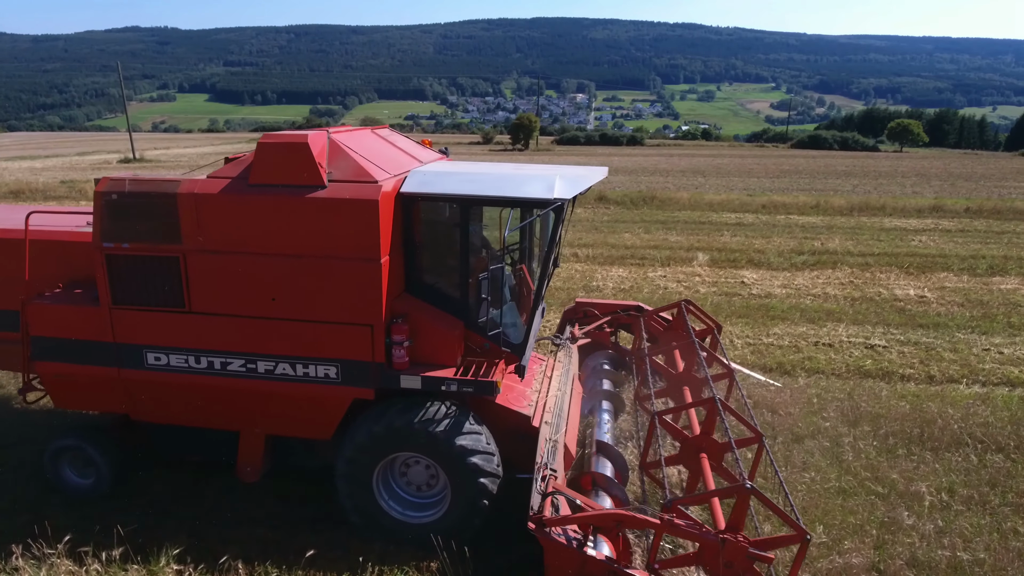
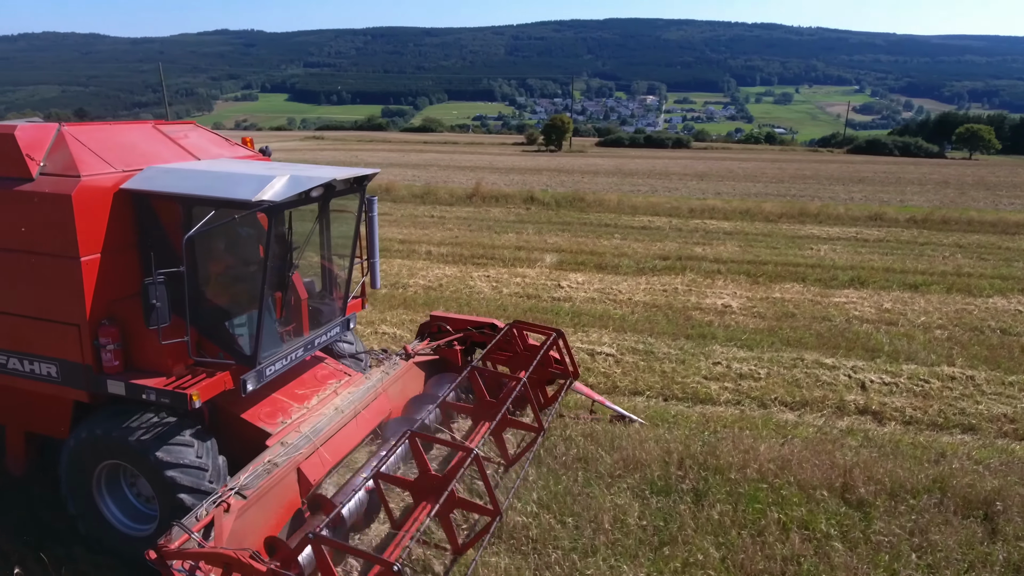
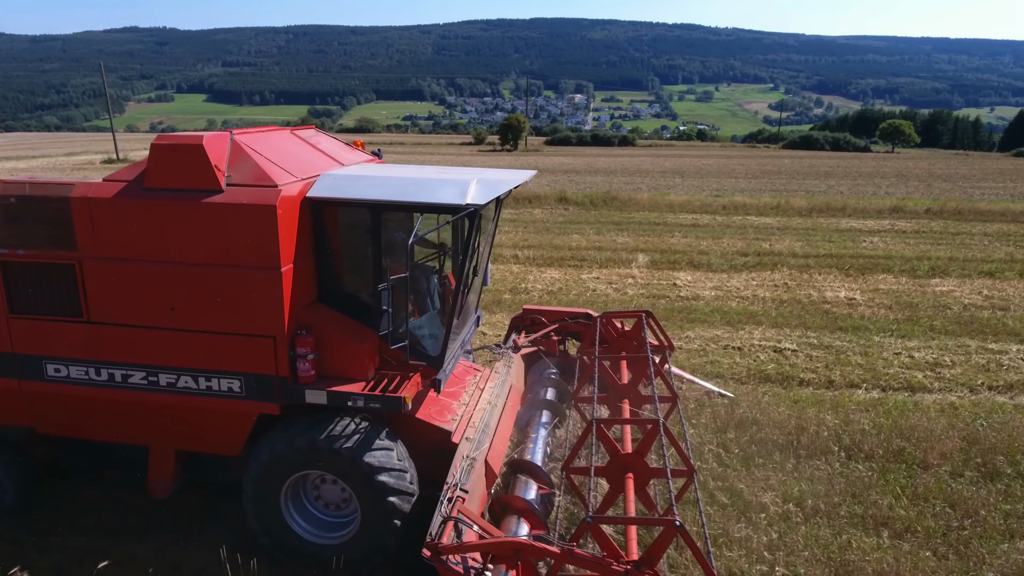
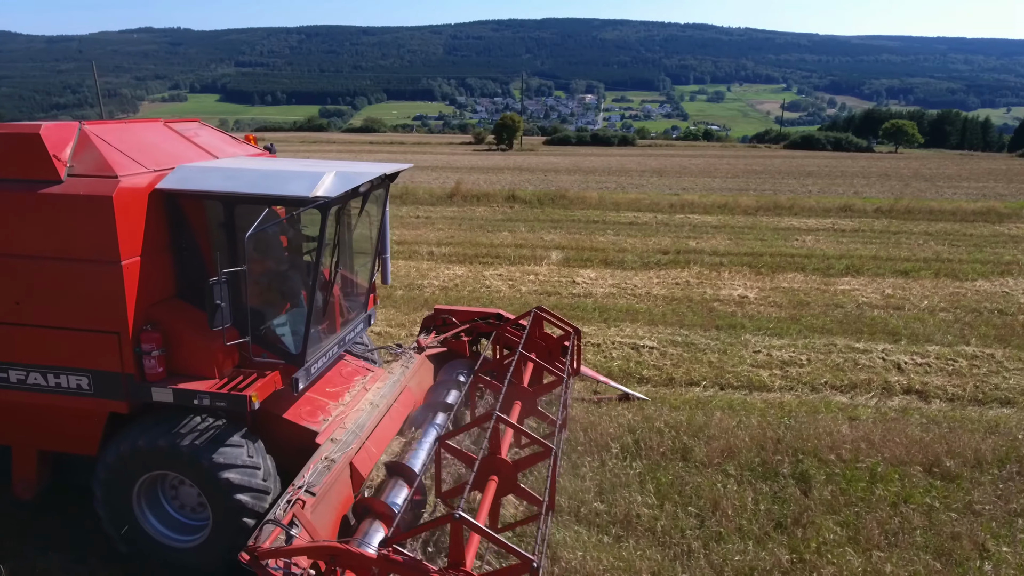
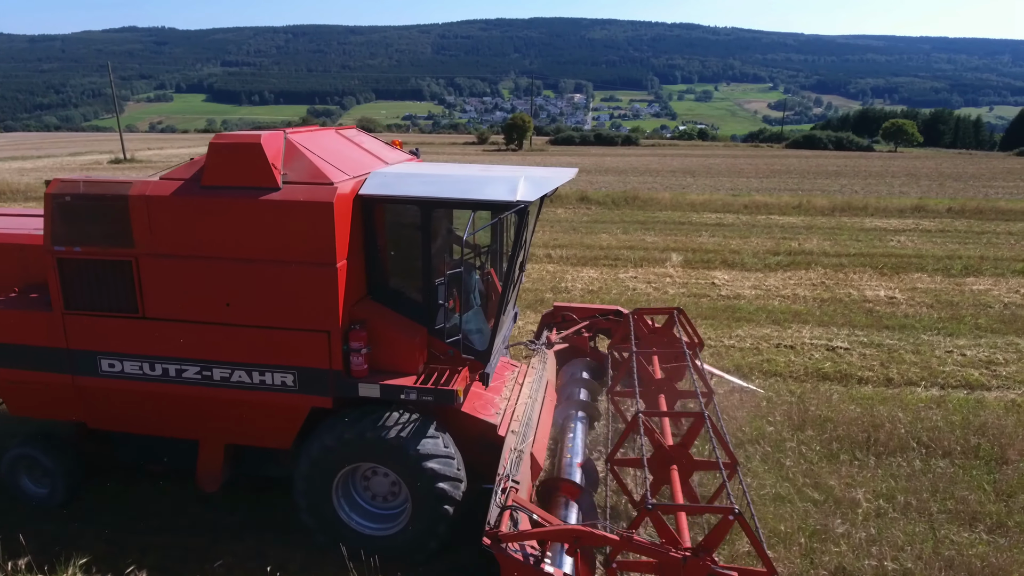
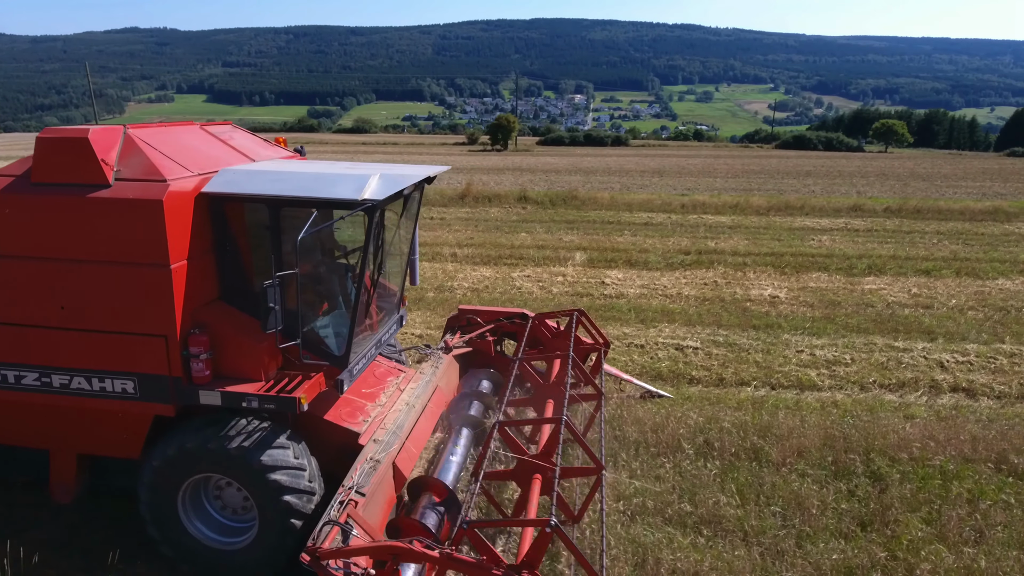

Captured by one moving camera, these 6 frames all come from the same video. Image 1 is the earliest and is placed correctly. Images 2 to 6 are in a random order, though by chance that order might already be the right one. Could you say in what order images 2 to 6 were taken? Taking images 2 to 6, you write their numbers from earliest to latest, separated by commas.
5, 3, 6, 4, 2
